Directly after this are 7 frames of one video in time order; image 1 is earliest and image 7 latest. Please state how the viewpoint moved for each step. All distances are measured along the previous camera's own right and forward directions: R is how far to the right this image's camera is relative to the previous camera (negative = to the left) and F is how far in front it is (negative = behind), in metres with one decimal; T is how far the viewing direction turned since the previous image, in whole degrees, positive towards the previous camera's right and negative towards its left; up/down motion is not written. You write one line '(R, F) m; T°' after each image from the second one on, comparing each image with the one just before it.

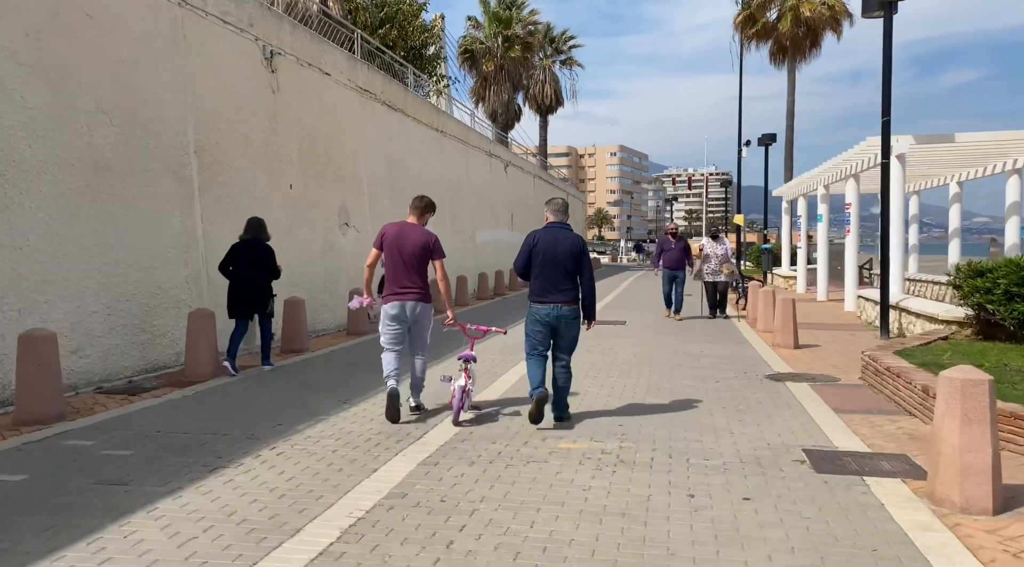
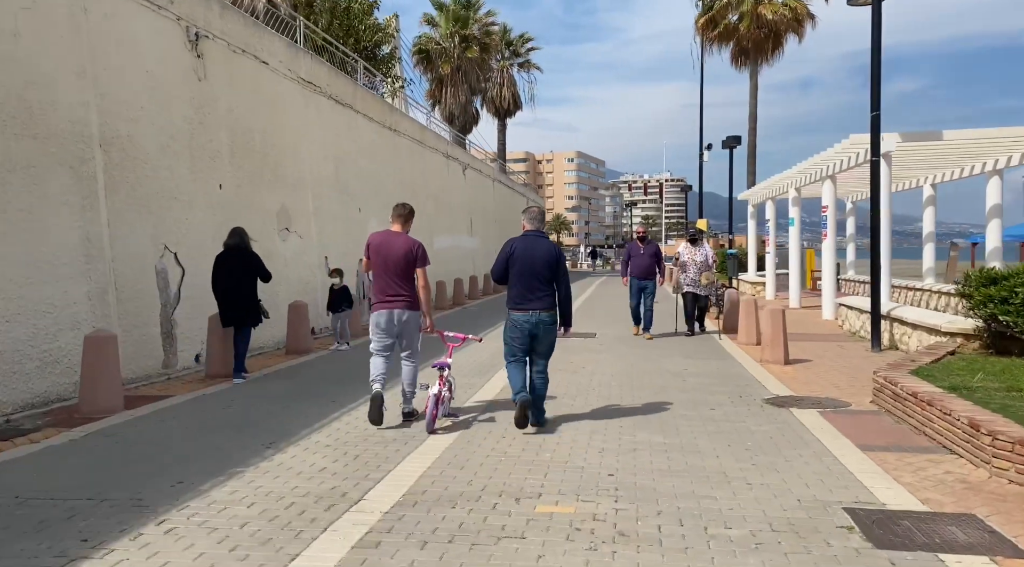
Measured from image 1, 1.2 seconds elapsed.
(0.0, +1.3) m; +3°
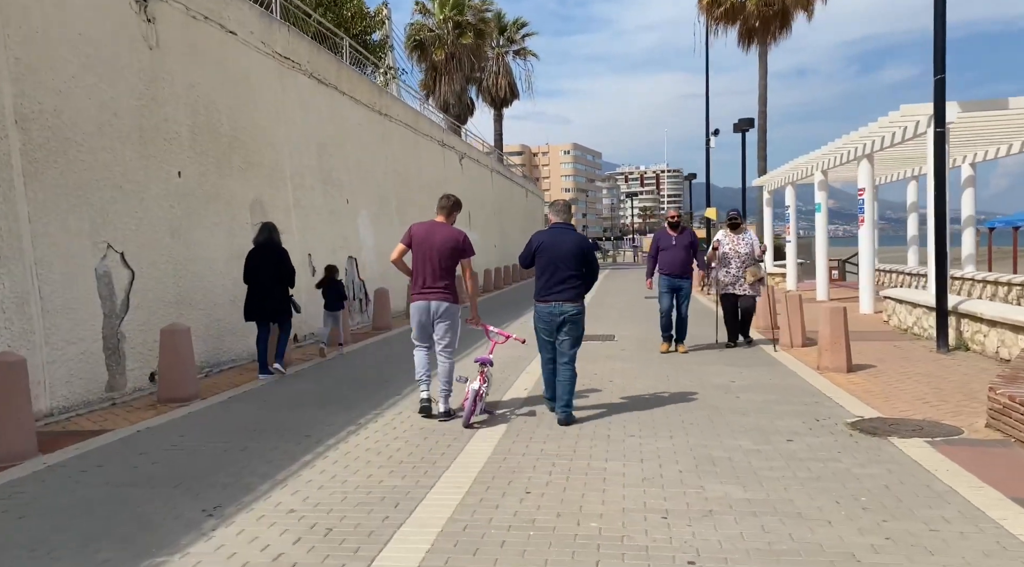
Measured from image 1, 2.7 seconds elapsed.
(-0.1, +1.6) m; 0°
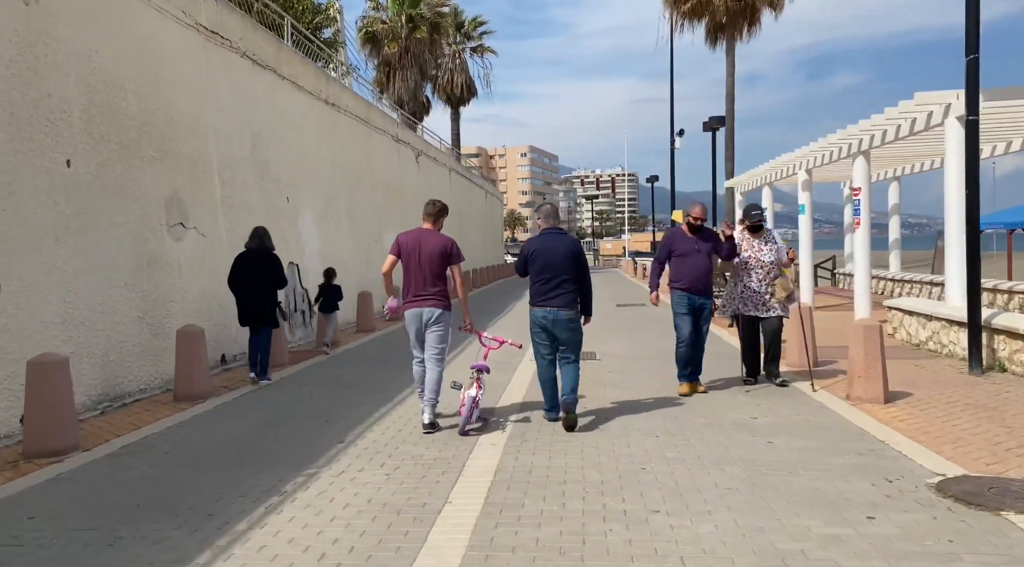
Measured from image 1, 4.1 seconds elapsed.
(-0.1, +1.6) m; +3°
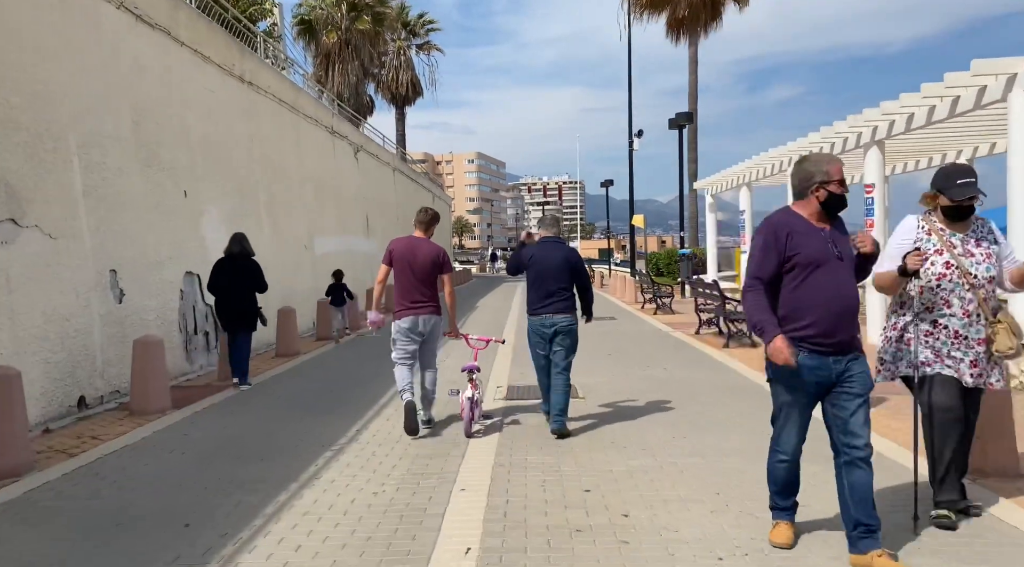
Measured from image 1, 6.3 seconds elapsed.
(-0.1, +2.4) m; +4°
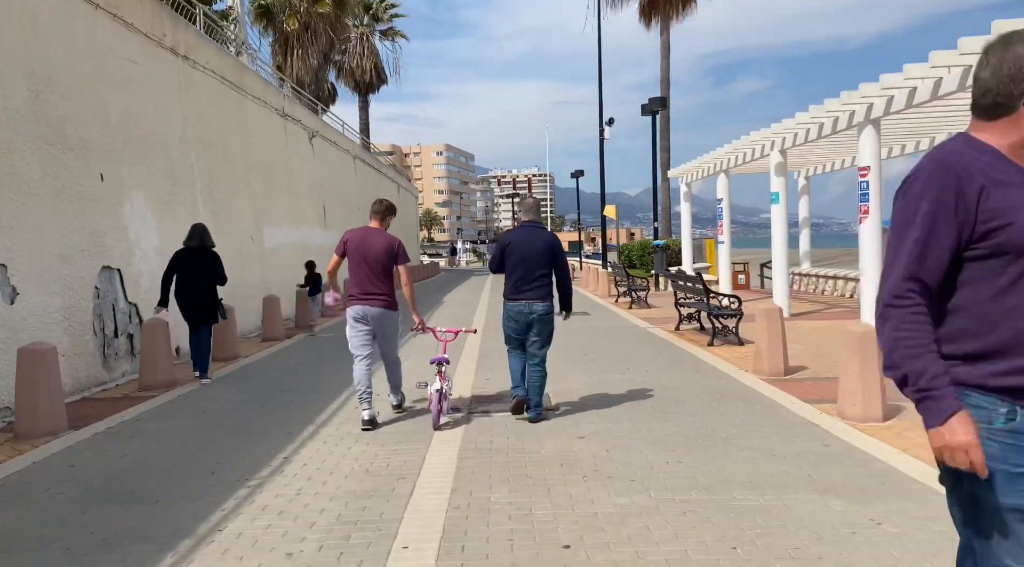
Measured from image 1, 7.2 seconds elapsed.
(+0.1, +1.2) m; +2°
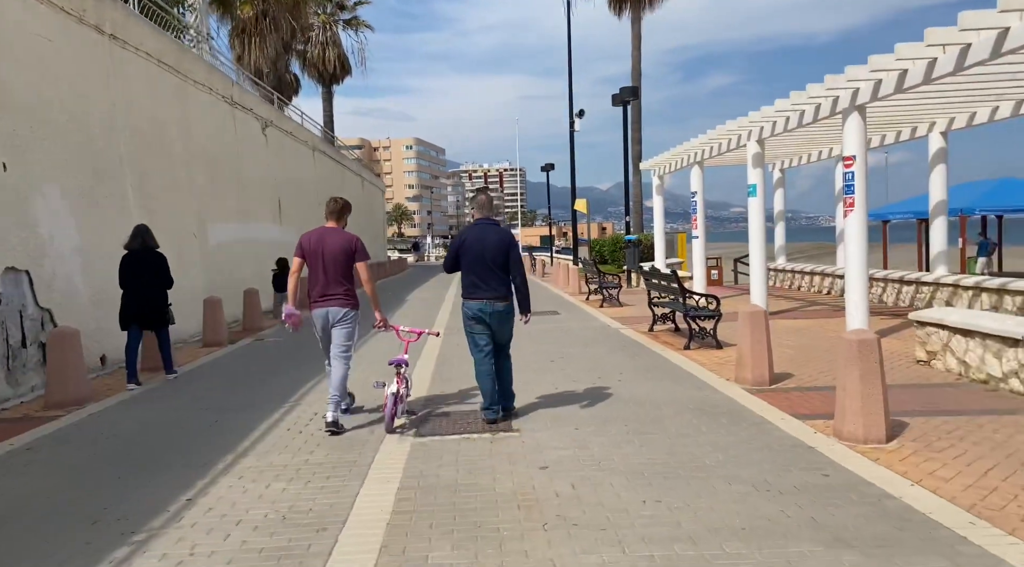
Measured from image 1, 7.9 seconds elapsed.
(+0.1, +0.9) m; +2°
